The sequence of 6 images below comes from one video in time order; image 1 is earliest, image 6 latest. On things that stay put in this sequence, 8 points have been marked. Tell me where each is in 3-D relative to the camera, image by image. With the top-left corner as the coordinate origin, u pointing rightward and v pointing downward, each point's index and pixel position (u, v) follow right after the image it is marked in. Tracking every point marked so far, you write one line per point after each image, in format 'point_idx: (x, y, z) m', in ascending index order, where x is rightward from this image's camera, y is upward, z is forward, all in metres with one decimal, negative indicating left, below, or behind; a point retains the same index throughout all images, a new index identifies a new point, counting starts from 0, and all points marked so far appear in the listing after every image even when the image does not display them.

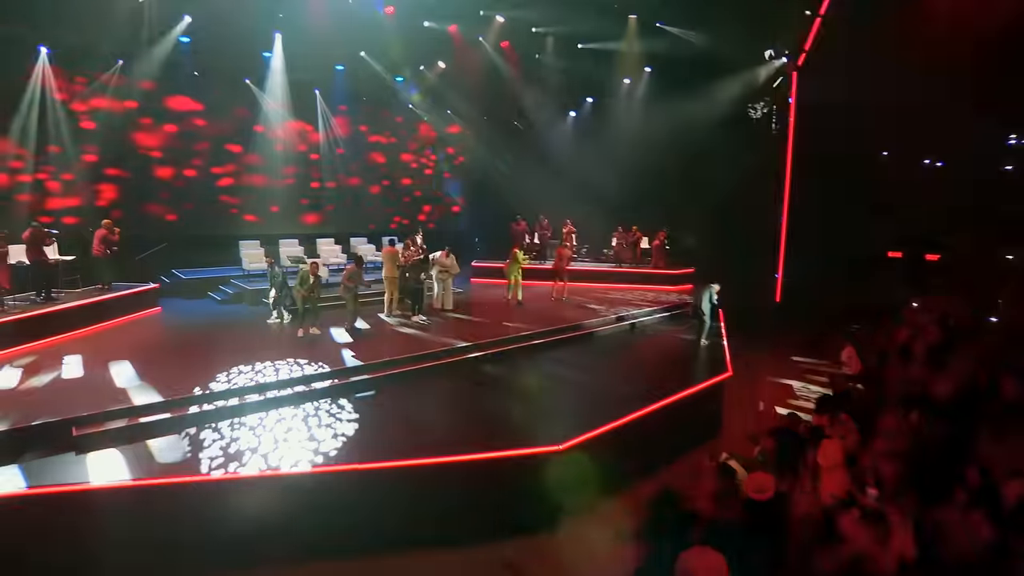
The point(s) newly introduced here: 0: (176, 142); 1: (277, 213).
0: (-5.8, +2.5, +13.2) m
1: (-4.5, +1.4, +14.6) m
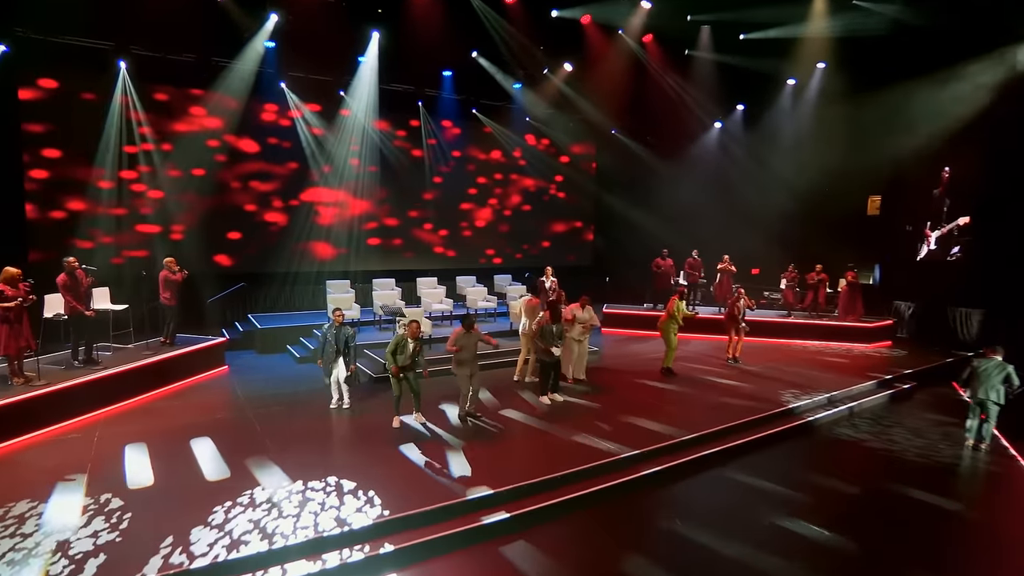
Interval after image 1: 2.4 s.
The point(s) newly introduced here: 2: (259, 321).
0: (-3.7, +1.8, +11.3) m
1: (-2.2, +0.7, +12.5) m
2: (-3.7, -0.5, +11.2) m
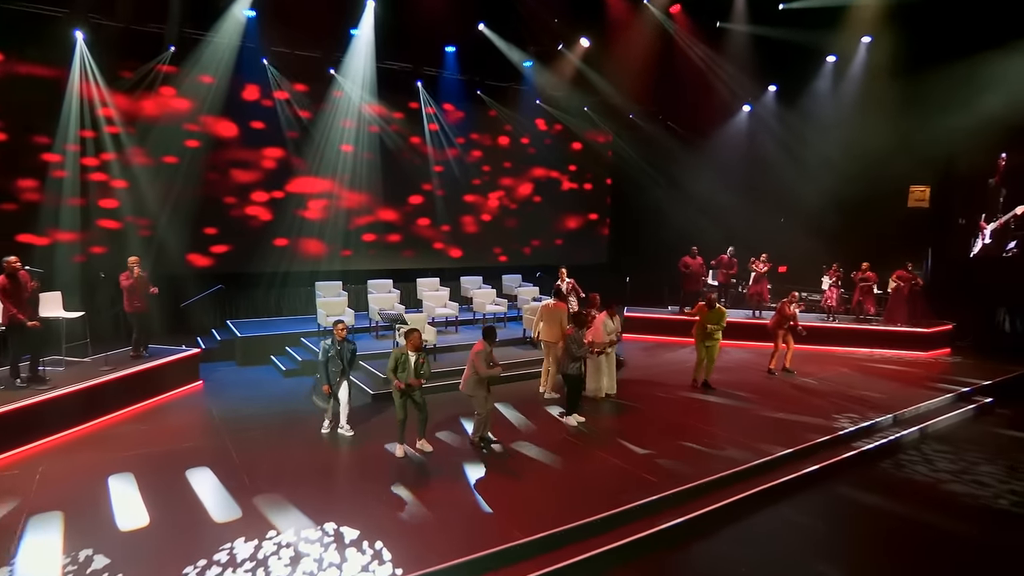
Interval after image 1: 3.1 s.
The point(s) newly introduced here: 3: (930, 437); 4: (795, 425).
0: (-3.6, +1.8, +10.0) m
1: (-2.1, +0.6, +11.2) m
2: (-3.6, -0.5, +9.9) m
3: (+4.2, -1.5, +7.6) m
4: (+2.9, -1.4, +7.6) m
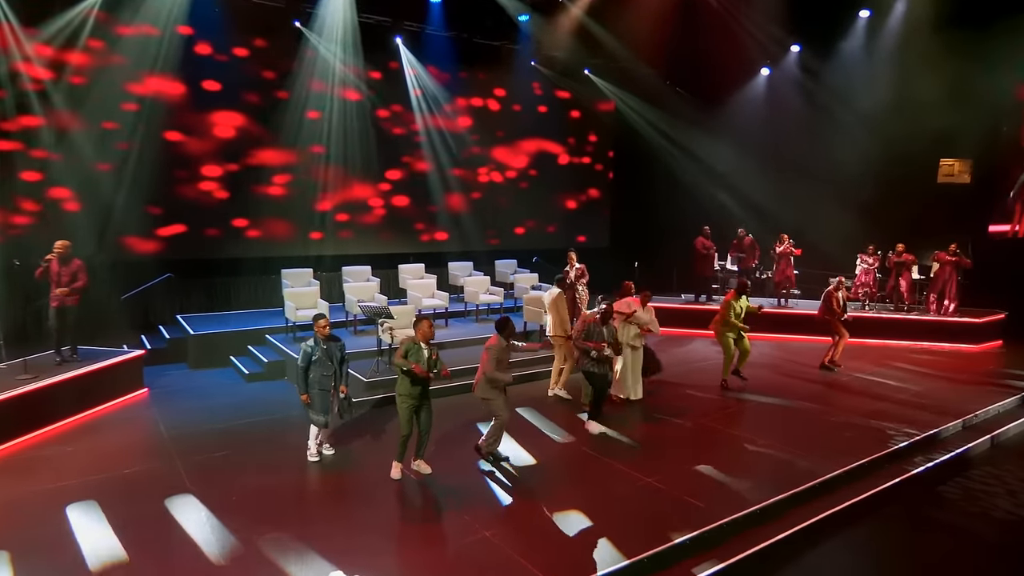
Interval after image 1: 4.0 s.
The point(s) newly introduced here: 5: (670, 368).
0: (-3.6, +1.9, +8.5) m
1: (-2.2, +0.8, +9.9) m
2: (-3.6, -0.4, +8.5) m
3: (+4.3, -1.4, +6.6) m
4: (+3.0, -1.3, +6.6) m
5: (+1.7, -0.8, +8.3) m
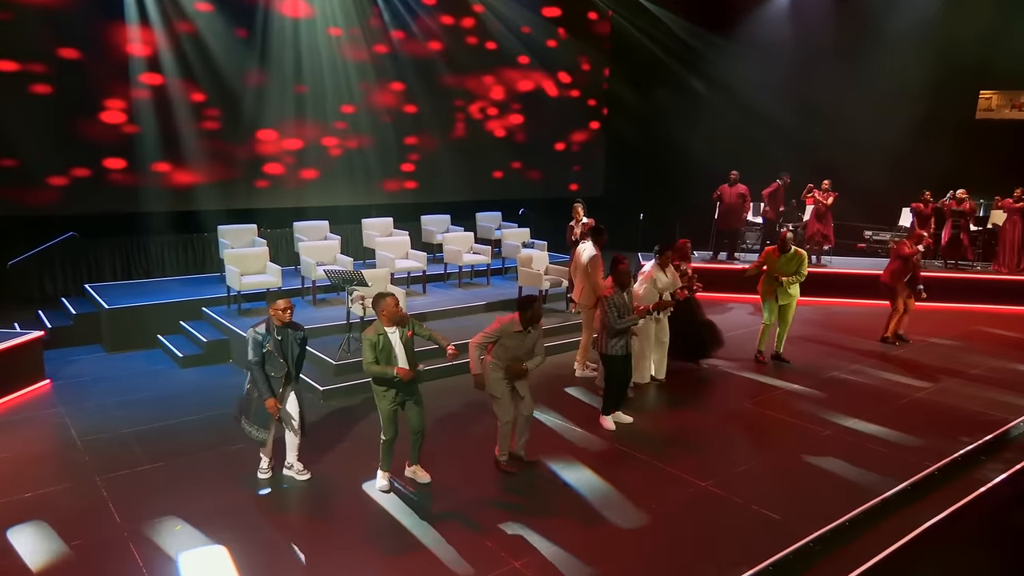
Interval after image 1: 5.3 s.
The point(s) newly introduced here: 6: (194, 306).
0: (-3.7, +2.3, +6.6) m
1: (-2.4, +1.2, +8.2) m
2: (-3.6, -0.1, +6.7) m
3: (+4.4, -1.0, +5.7) m
4: (+3.1, -1.0, +5.6) m
5: (+1.6, -0.4, +7.2) m
6: (-2.9, -0.1, +6.8) m
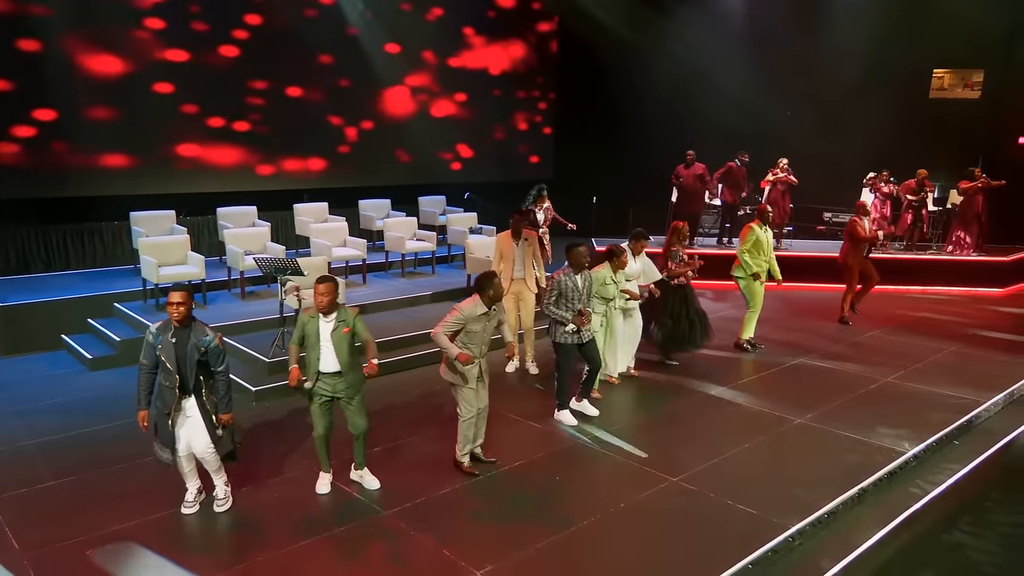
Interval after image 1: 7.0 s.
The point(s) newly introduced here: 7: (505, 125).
0: (-4.1, +2.3, +5.8) m
1: (-3.0, +1.3, +7.5) m
2: (-4.0, 0.0, +5.9) m
3: (+4.1, -0.9, +5.6) m
4: (+2.8, -0.8, +5.4) m
5: (+1.2, -0.3, +6.8) m
6: (-3.3, -0.1, +6.1) m
7: (-0.4, +2.2, +10.1) m
